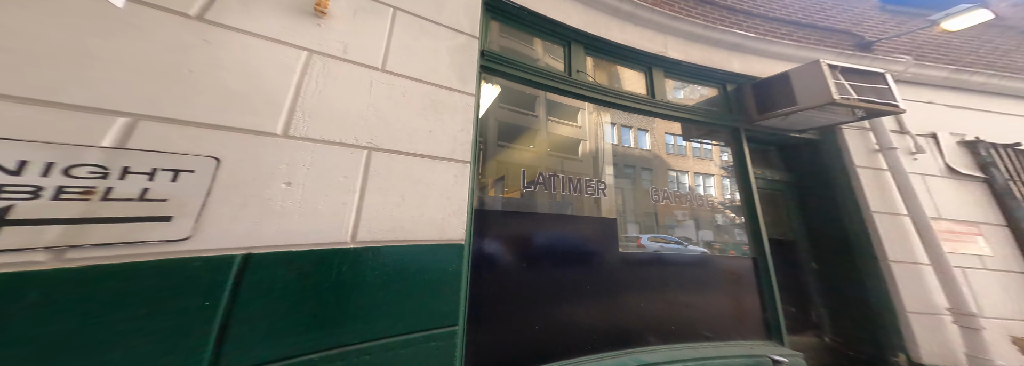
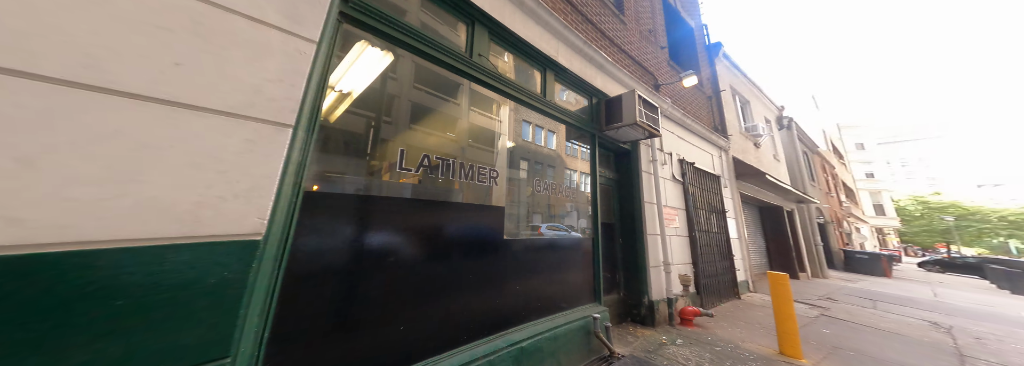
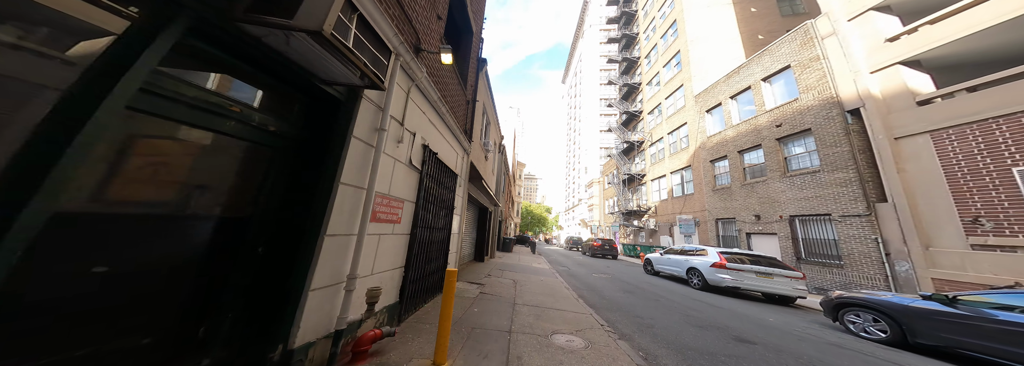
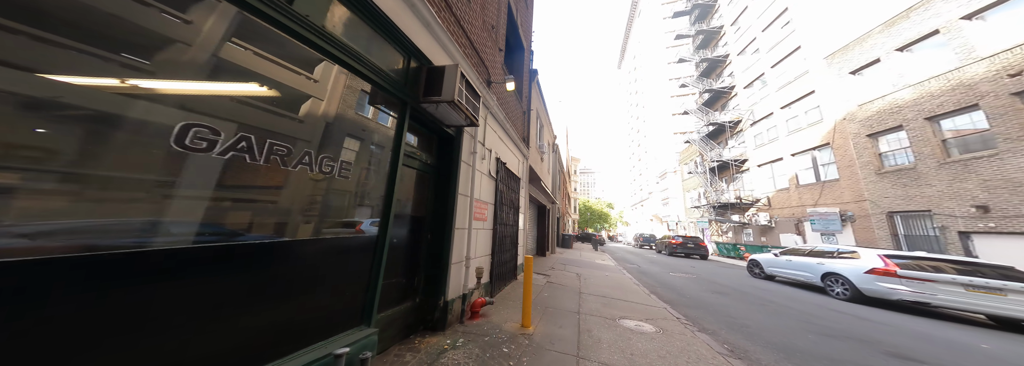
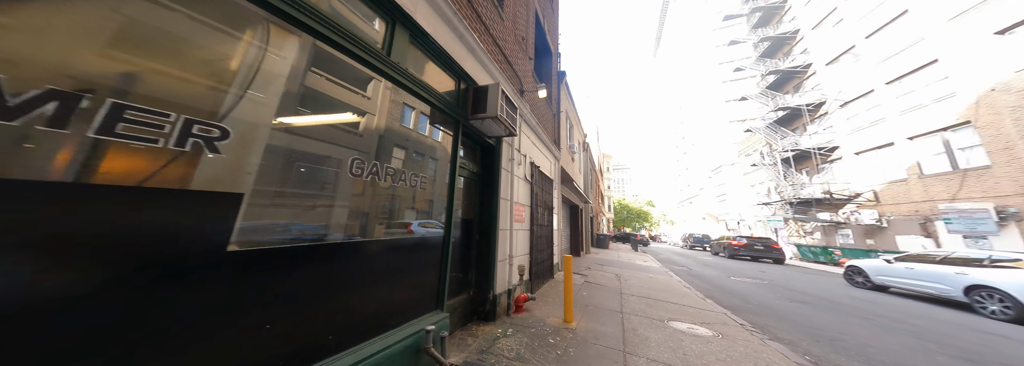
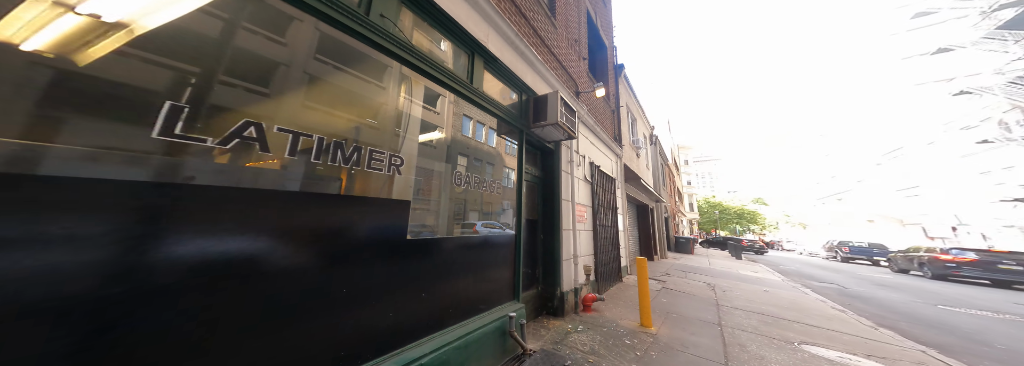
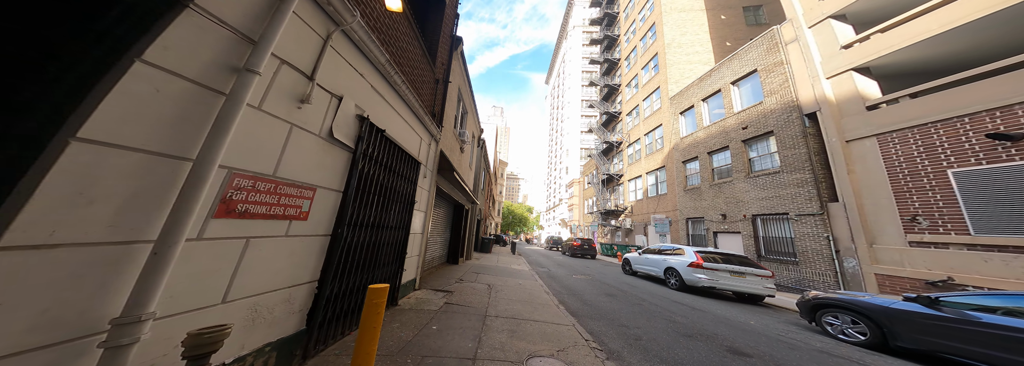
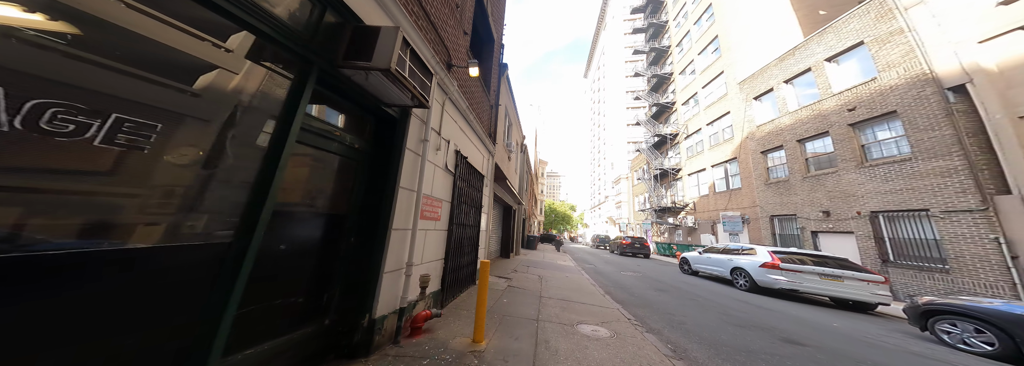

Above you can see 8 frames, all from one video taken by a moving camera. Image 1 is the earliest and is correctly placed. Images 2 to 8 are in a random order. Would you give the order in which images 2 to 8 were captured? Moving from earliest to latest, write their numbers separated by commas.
2, 6, 5, 4, 8, 3, 7
